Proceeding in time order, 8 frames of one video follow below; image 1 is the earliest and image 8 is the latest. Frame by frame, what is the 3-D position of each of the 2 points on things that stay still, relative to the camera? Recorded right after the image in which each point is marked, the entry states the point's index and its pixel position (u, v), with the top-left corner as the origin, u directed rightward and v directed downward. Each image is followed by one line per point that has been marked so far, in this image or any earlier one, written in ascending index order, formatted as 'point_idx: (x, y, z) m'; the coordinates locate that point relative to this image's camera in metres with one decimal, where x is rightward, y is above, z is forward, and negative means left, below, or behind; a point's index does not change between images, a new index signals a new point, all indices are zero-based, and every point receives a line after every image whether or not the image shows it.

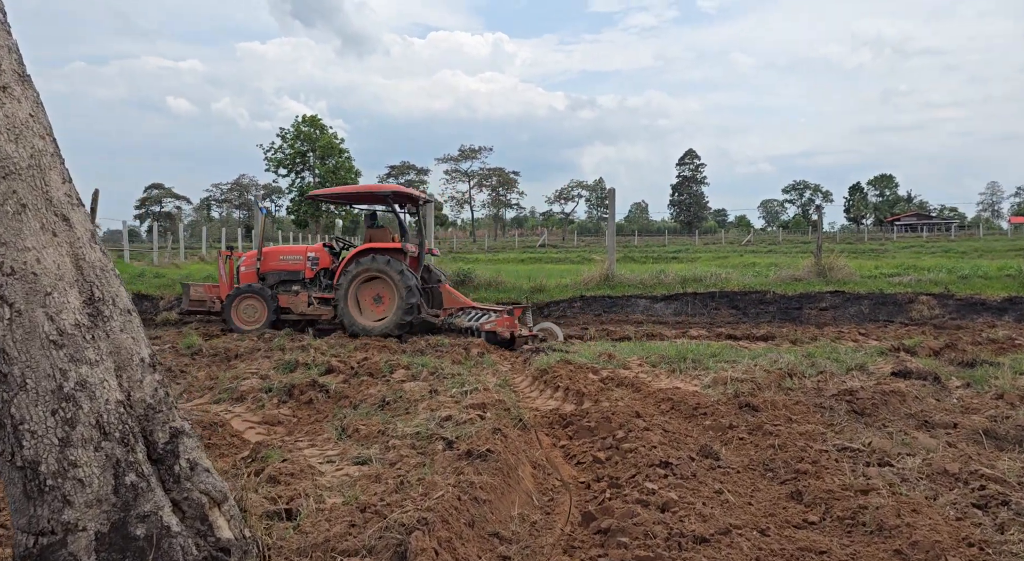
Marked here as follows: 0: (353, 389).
0: (-1.3, -0.9, +5.7) m
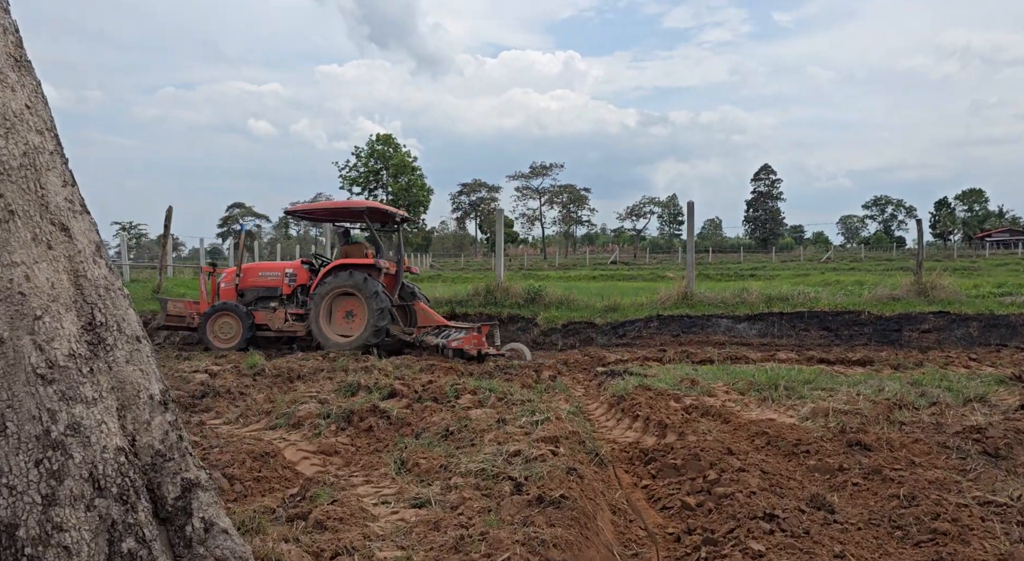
0: (-0.7, -1.0, +5.3) m
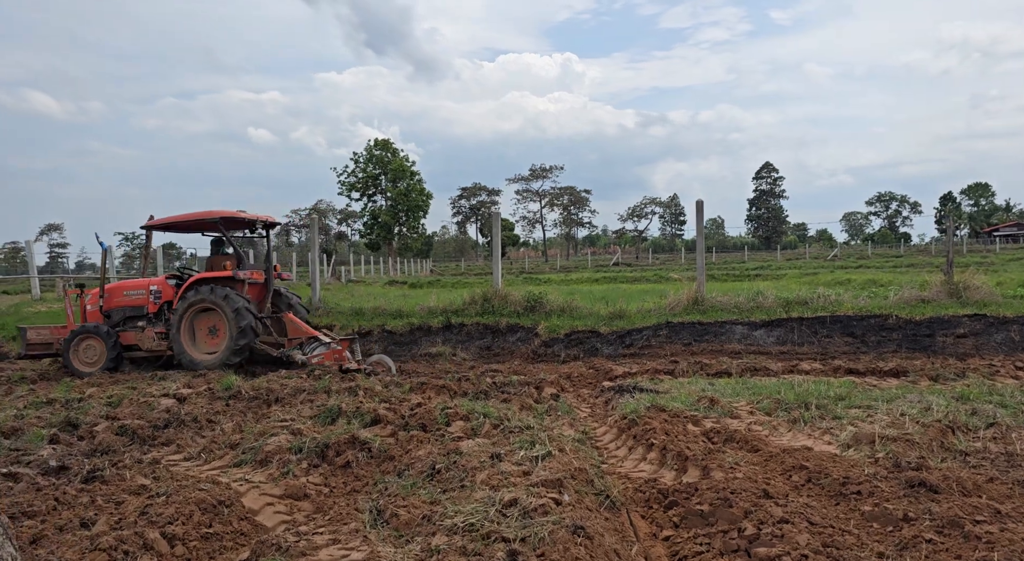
0: (-0.7, -1.1, +4.7) m
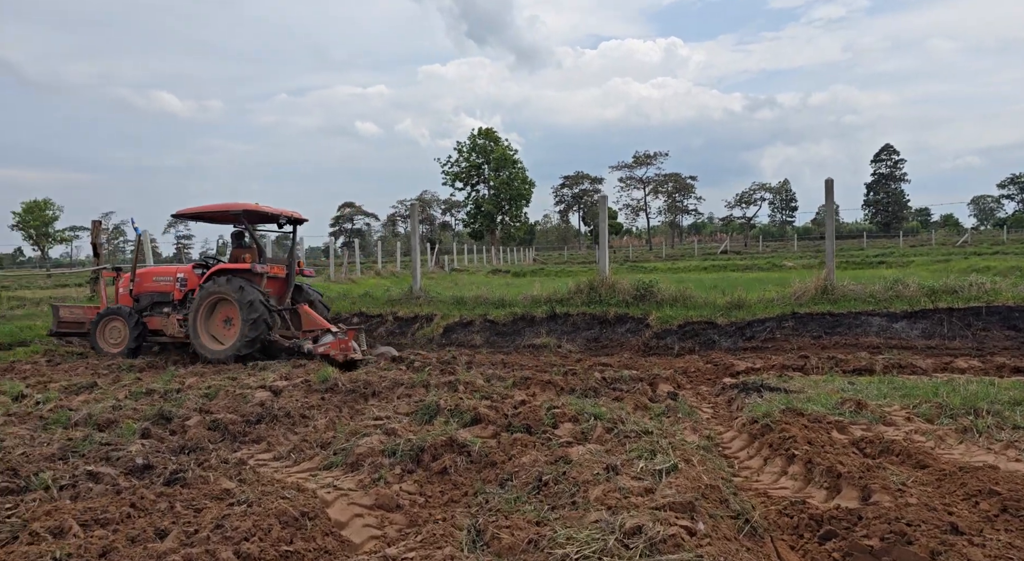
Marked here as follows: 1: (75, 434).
0: (-0.1, -1.0, +4.2) m
1: (-2.7, -1.0, +4.5) m
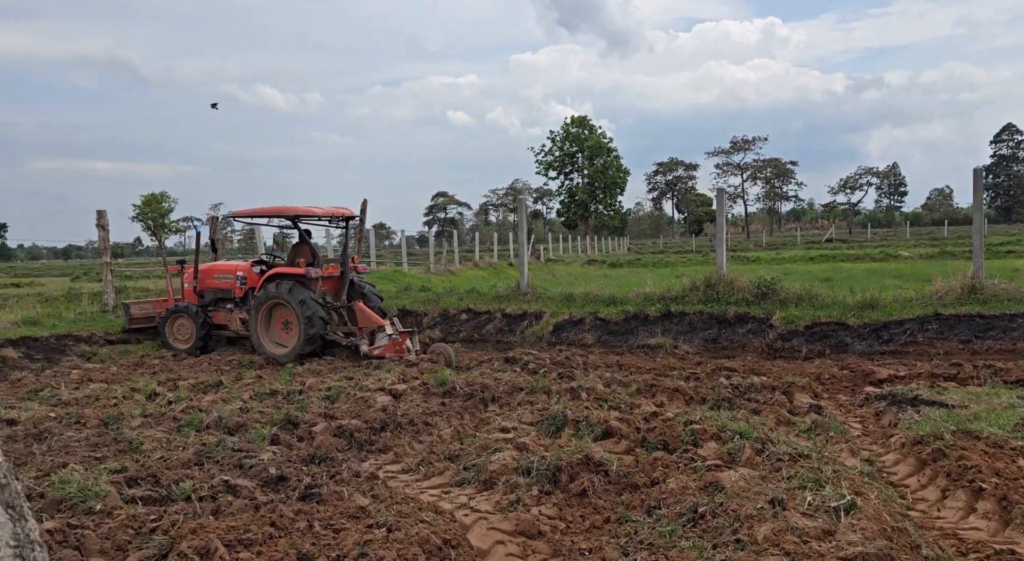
0: (+0.7, -1.1, +3.9) m
1: (-1.9, -1.0, +4.5) m
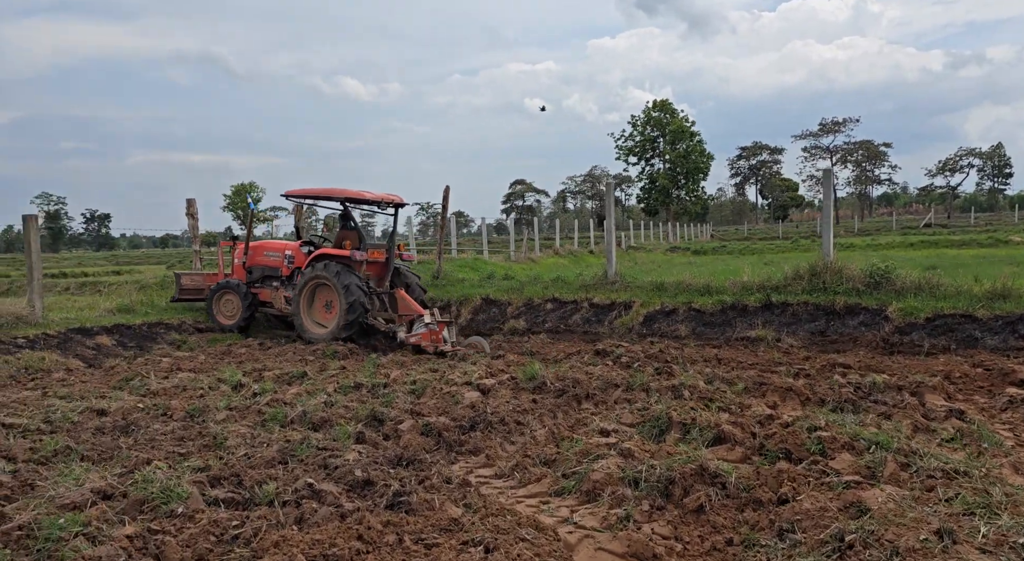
0: (+1.2, -1.0, +3.4) m
1: (-1.3, -0.9, +4.3) m
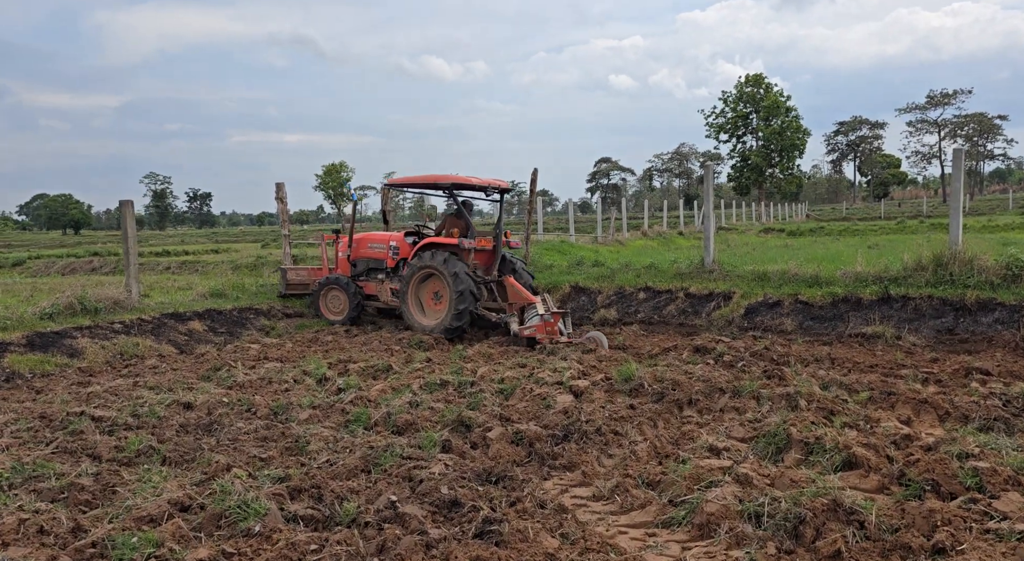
0: (+1.7, -1.0, +2.9) m
1: (-0.8, -0.9, +4.1) m
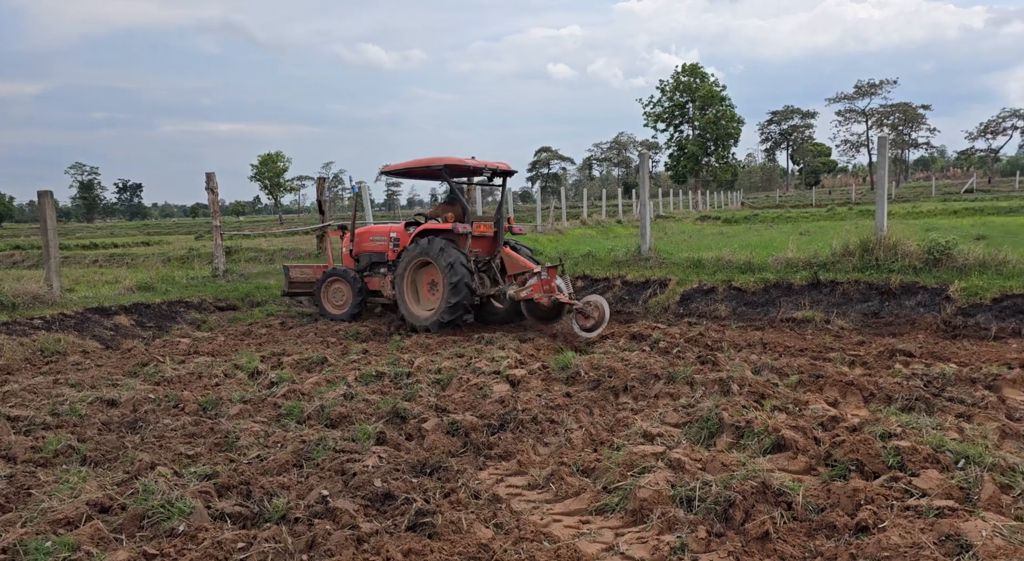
0: (+1.4, -1.0, +3.0) m
1: (-1.1, -0.9, +4.0) m
